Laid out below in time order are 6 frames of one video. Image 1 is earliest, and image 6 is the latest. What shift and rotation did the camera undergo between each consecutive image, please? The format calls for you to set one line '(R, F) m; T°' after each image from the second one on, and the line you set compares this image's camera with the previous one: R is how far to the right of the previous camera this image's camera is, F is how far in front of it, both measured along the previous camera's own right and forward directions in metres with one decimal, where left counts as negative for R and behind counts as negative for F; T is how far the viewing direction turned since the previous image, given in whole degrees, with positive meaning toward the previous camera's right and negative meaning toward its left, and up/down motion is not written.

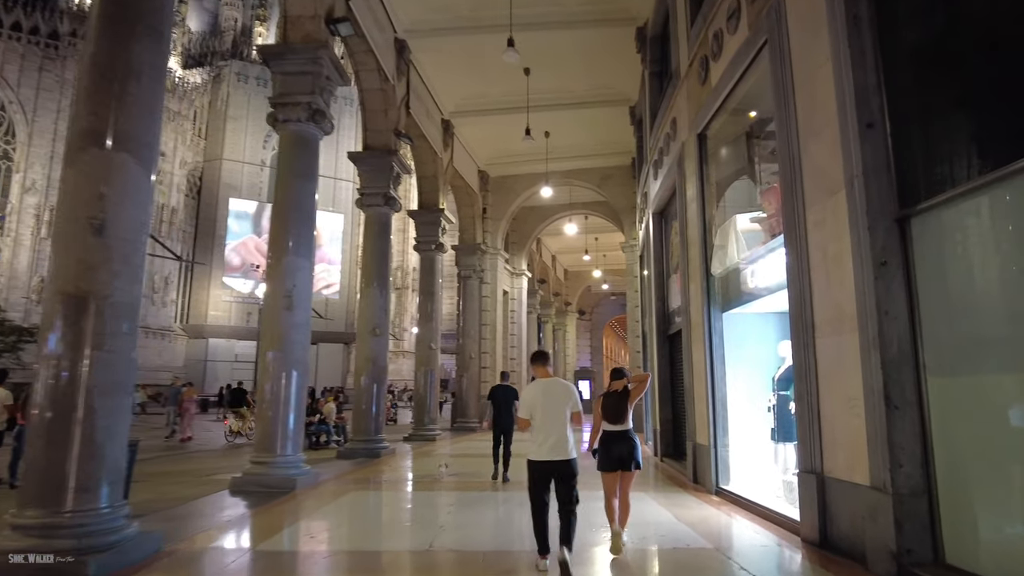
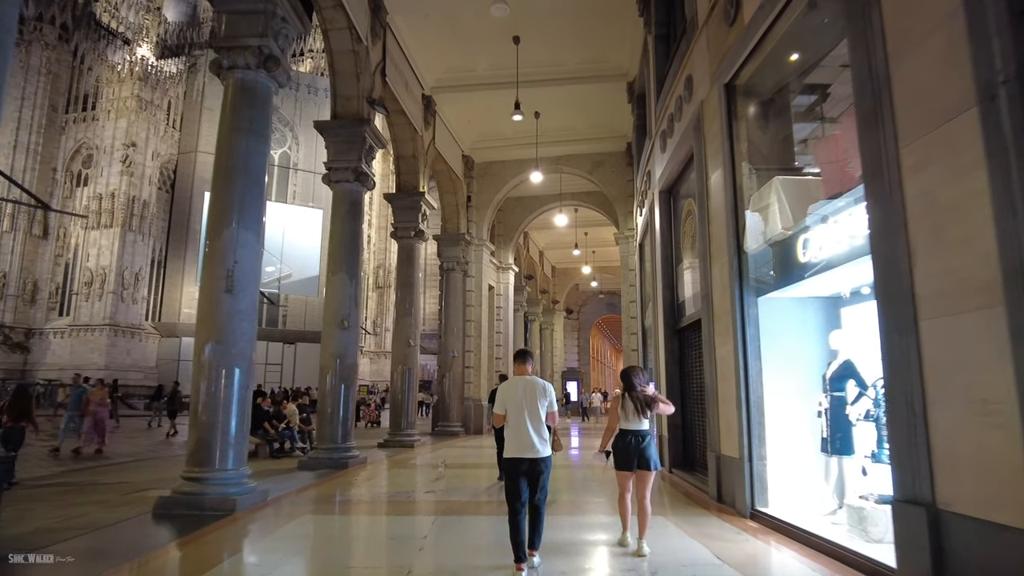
(0.0, +1.2) m; +1°
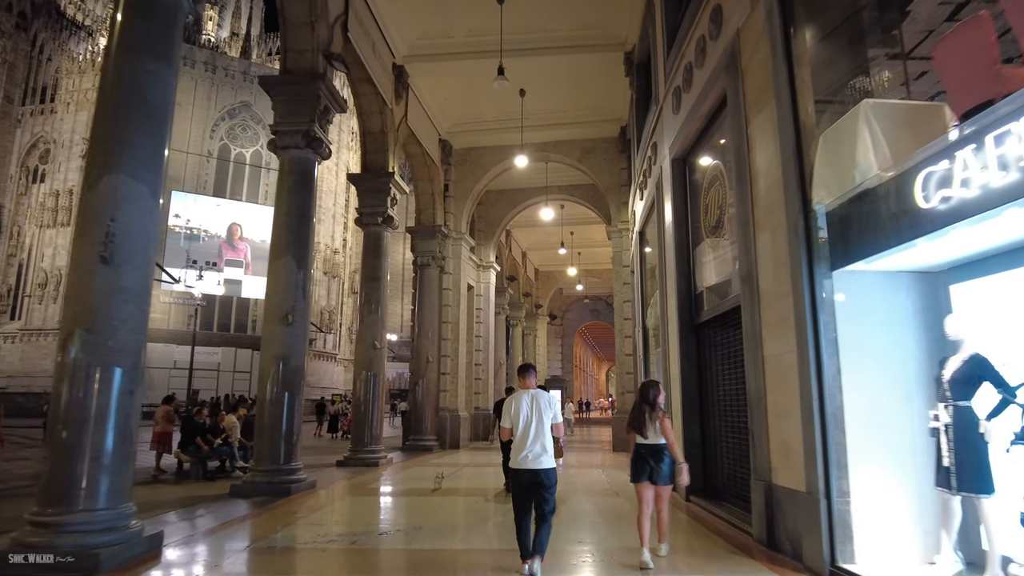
(0.0, +1.5) m; +2°
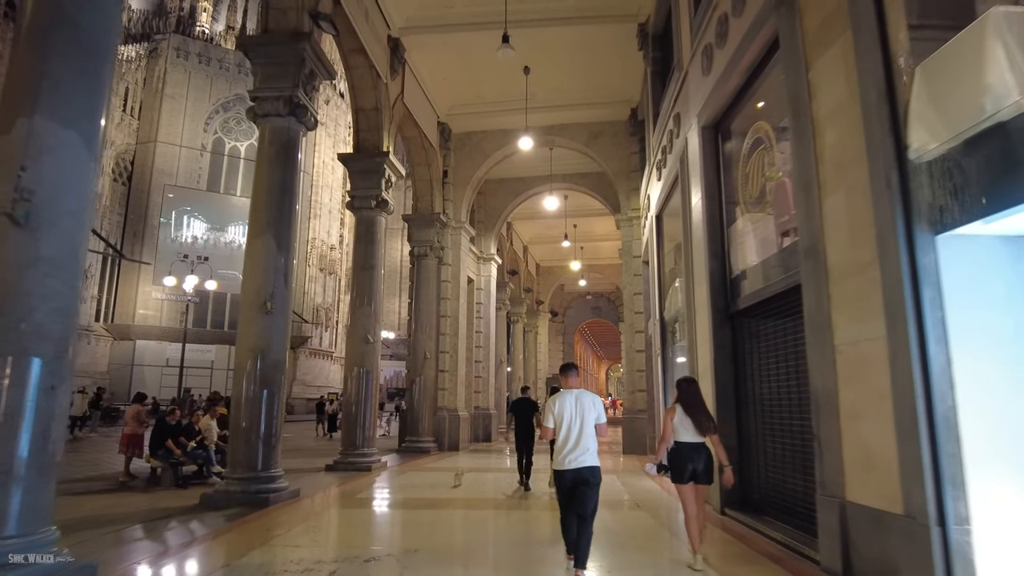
(-0.1, +0.9) m; 0°
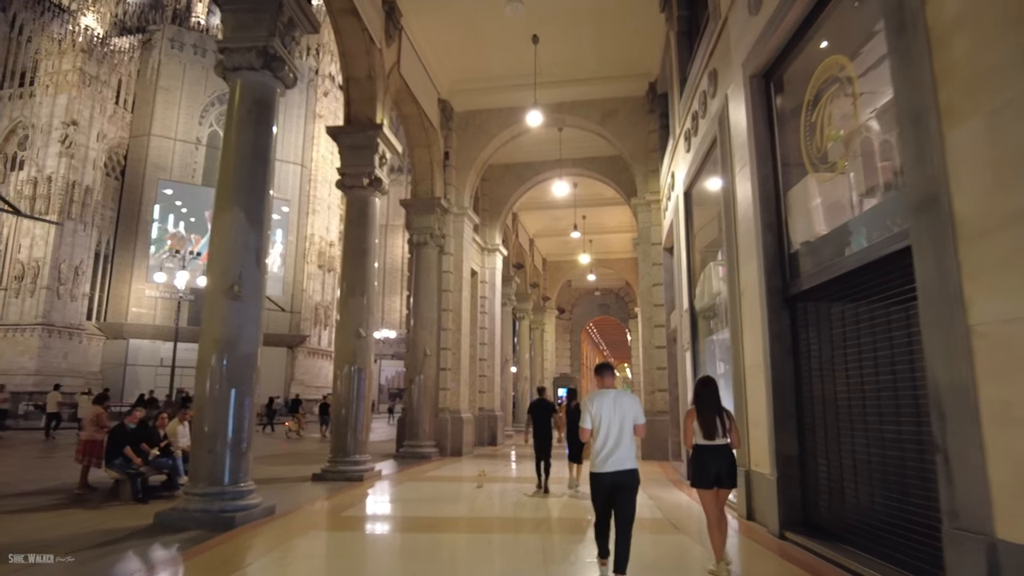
(-0.1, +1.0) m; 0°
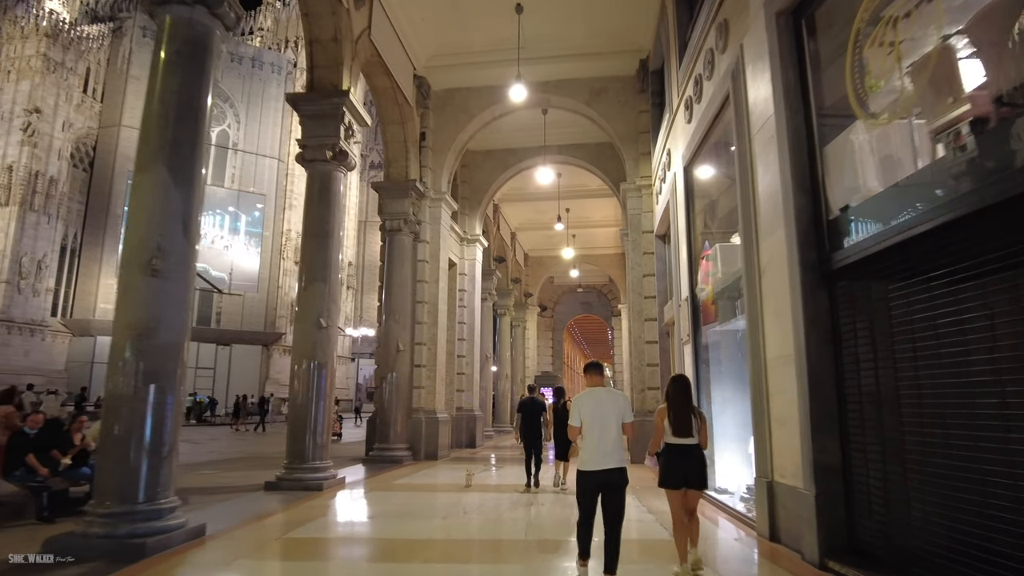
(0.0, +0.9) m; +1°
